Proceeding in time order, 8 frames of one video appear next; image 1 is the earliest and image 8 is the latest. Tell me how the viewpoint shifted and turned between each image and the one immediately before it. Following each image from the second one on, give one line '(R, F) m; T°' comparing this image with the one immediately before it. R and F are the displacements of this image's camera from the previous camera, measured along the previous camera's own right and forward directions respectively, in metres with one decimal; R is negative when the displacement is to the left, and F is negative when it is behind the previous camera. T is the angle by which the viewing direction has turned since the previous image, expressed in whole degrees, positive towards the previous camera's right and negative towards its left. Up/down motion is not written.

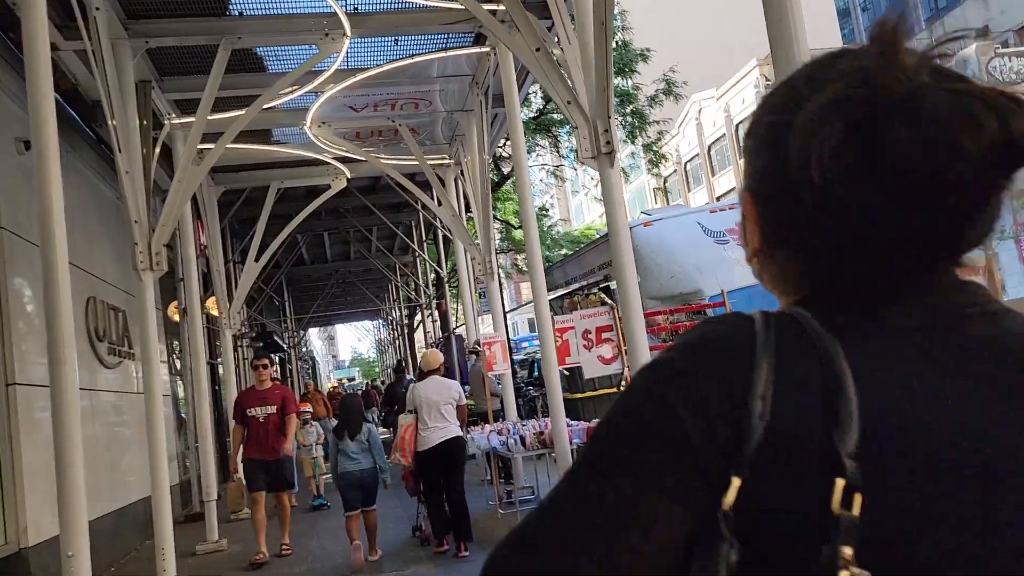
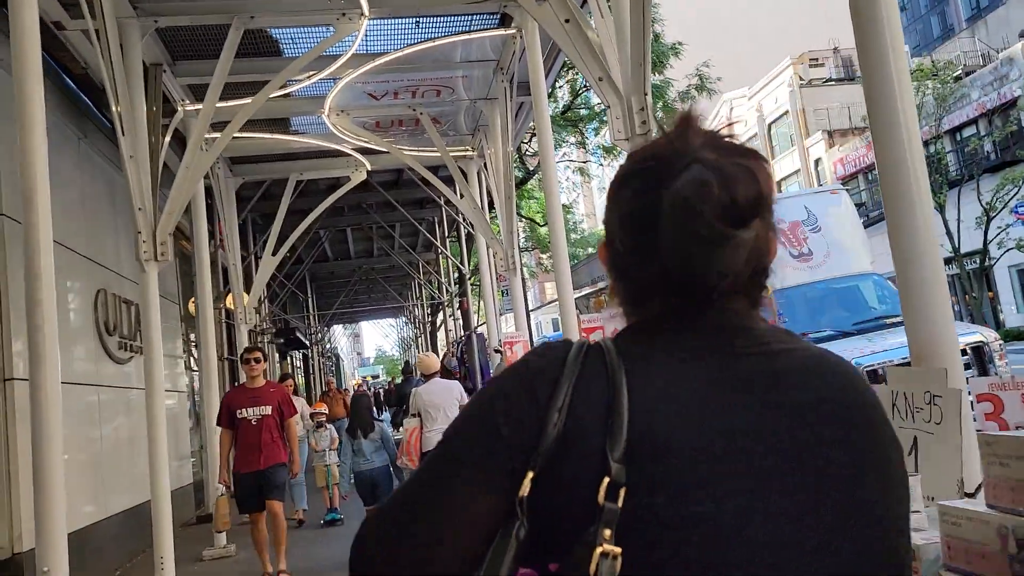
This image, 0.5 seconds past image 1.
(0.0, +0.5) m; -2°
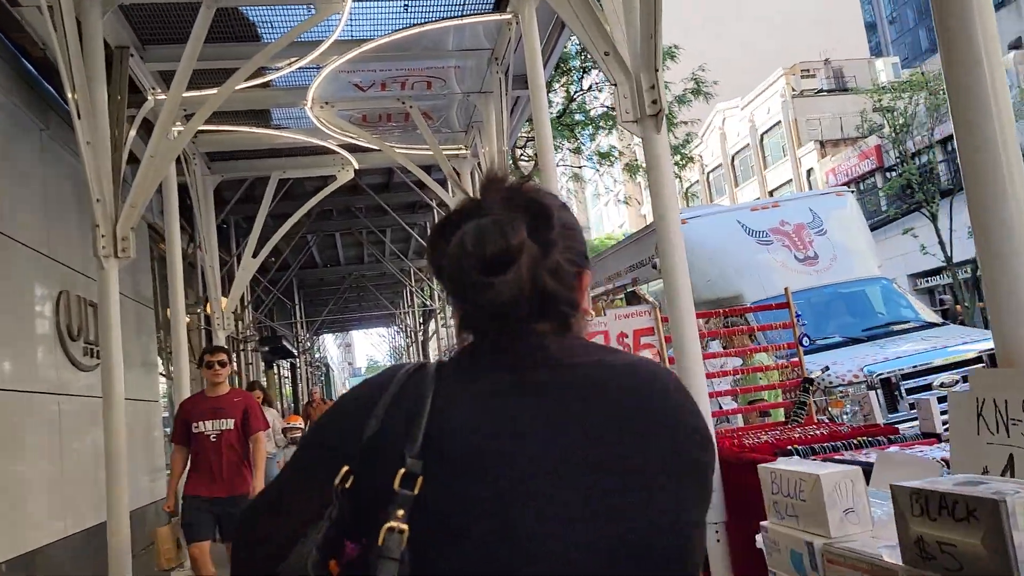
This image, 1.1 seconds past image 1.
(0.0, +0.5) m; +1°
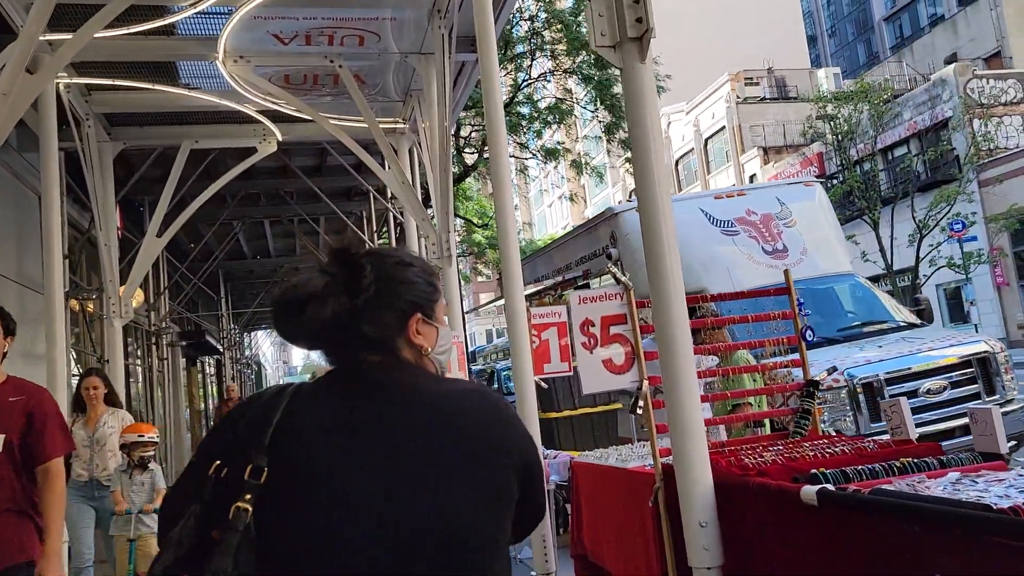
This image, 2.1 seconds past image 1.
(0.0, +1.0) m; +4°
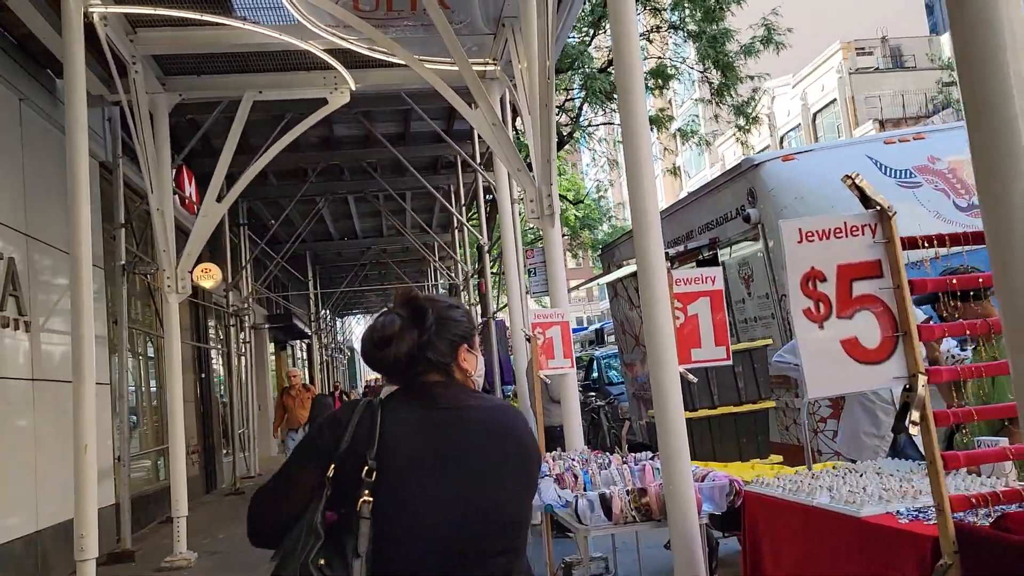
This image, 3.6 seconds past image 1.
(-0.2, +1.6) m; -7°
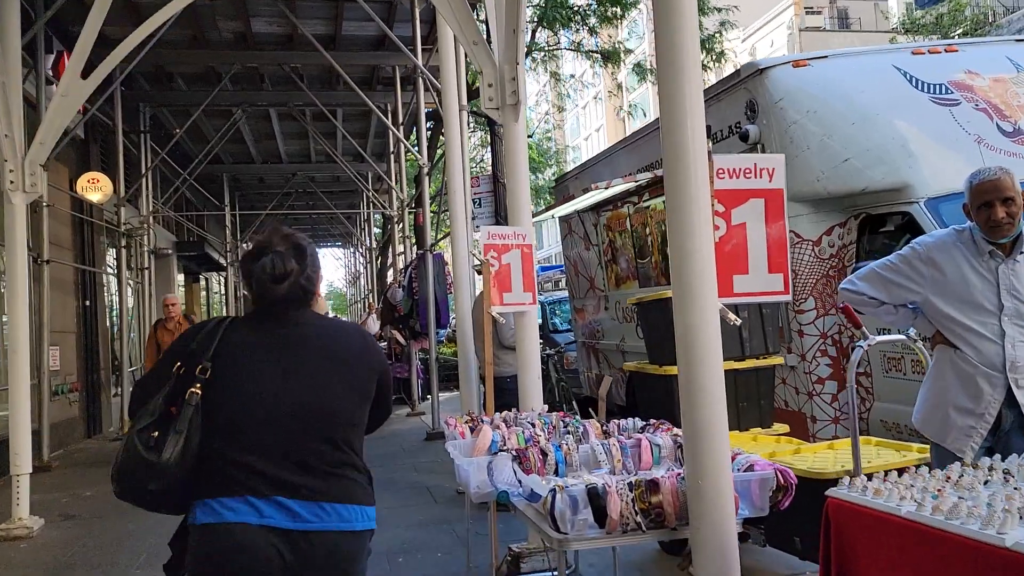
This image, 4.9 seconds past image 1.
(-0.1, +1.5) m; +5°
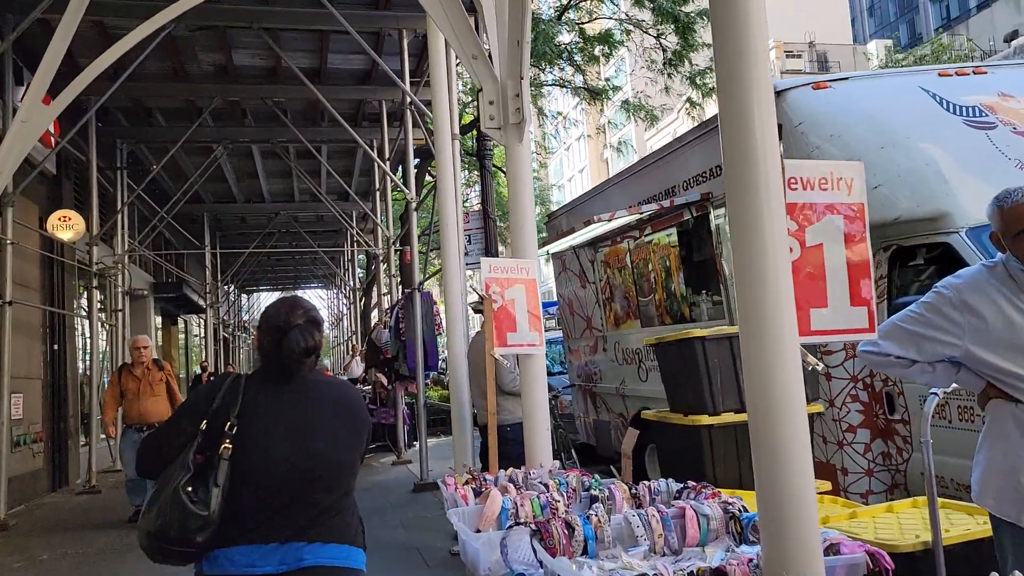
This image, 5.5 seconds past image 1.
(-0.1, +0.5) m; +1°
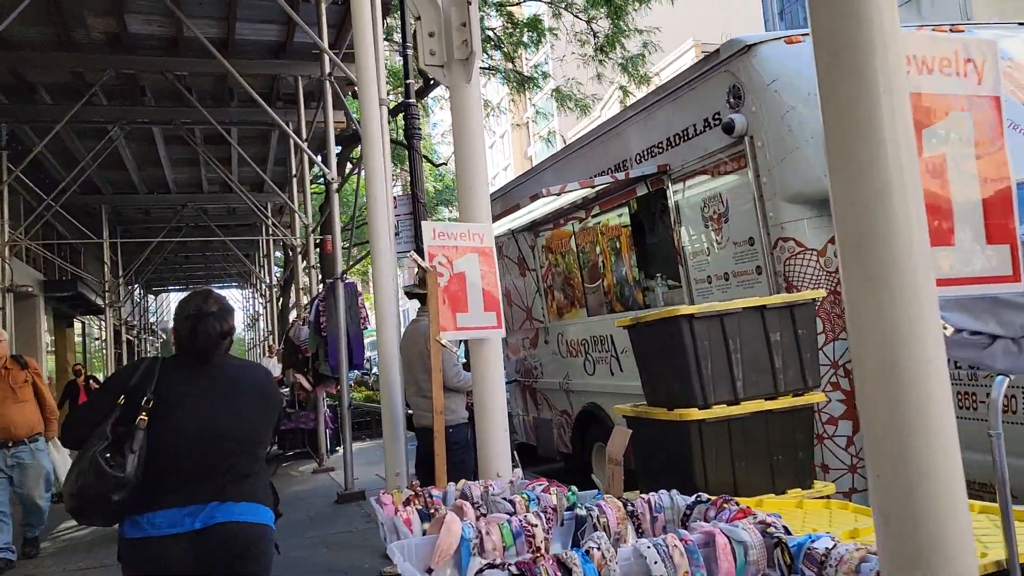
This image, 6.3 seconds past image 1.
(-0.1, +0.8) m; +6°
